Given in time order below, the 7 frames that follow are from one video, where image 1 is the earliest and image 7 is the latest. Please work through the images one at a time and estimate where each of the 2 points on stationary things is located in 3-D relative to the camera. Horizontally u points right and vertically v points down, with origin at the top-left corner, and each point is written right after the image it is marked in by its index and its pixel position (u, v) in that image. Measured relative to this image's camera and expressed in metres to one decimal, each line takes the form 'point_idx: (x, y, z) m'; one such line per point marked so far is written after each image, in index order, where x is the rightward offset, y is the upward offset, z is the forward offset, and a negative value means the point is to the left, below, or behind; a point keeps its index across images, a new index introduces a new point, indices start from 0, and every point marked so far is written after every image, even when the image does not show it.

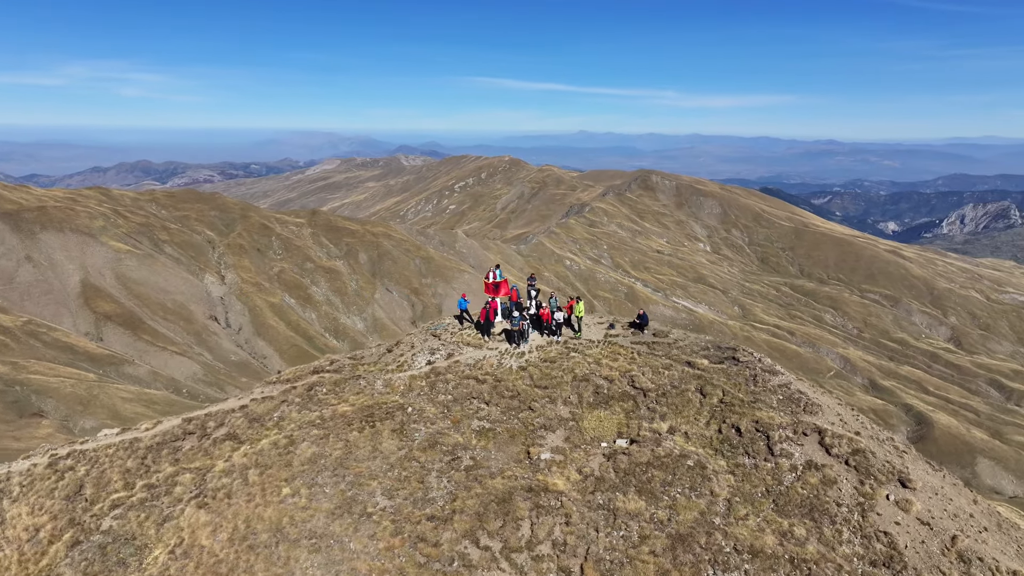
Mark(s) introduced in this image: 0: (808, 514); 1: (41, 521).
0: (+7.2, -5.5, +17.4) m
1: (-12.9, -6.3, +20.3) m
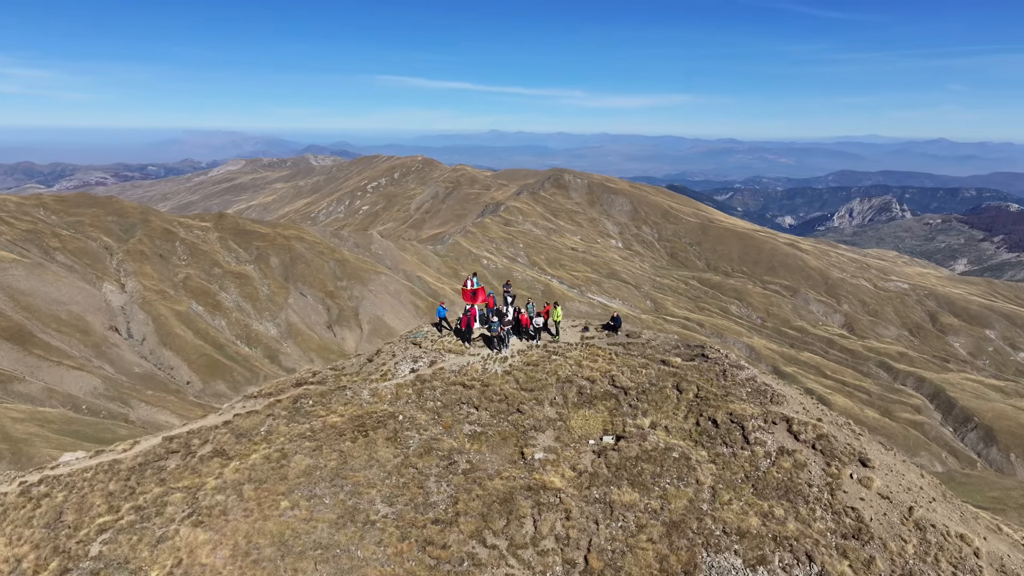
0: (+7.3, -5.5, +19.1) m
1: (-13.0, -6.9, +19.6) m
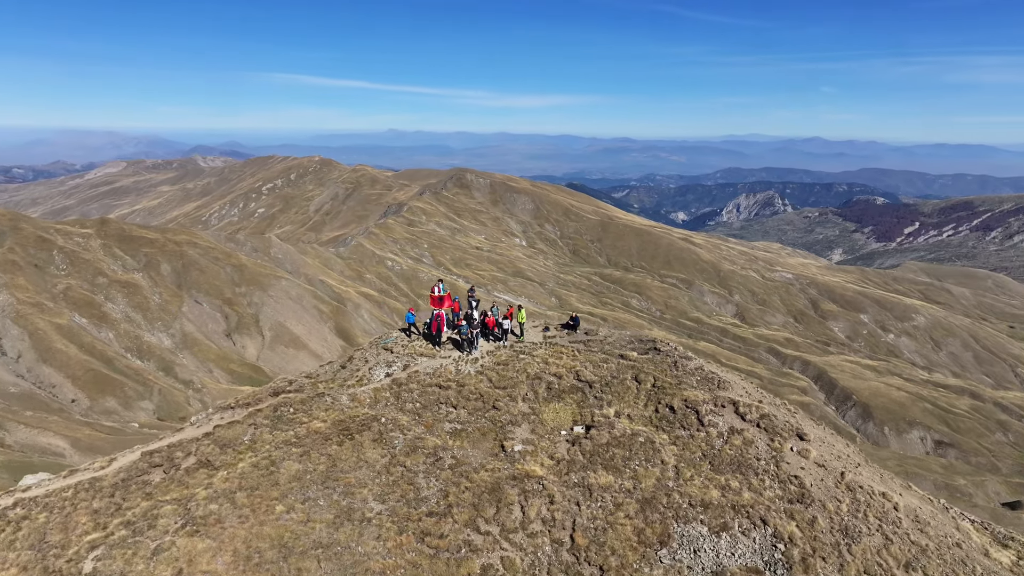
0: (+6.8, -5.5, +21.6) m
1: (-13.2, -7.4, +19.5) m
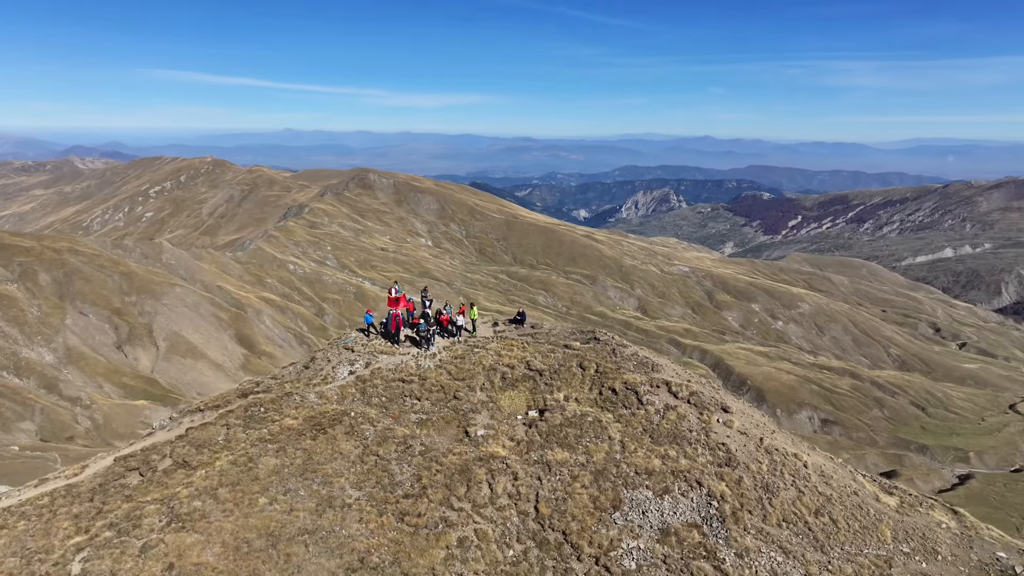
0: (+5.6, -5.3, +24.7) m
1: (-14.0, -7.8, +19.9) m
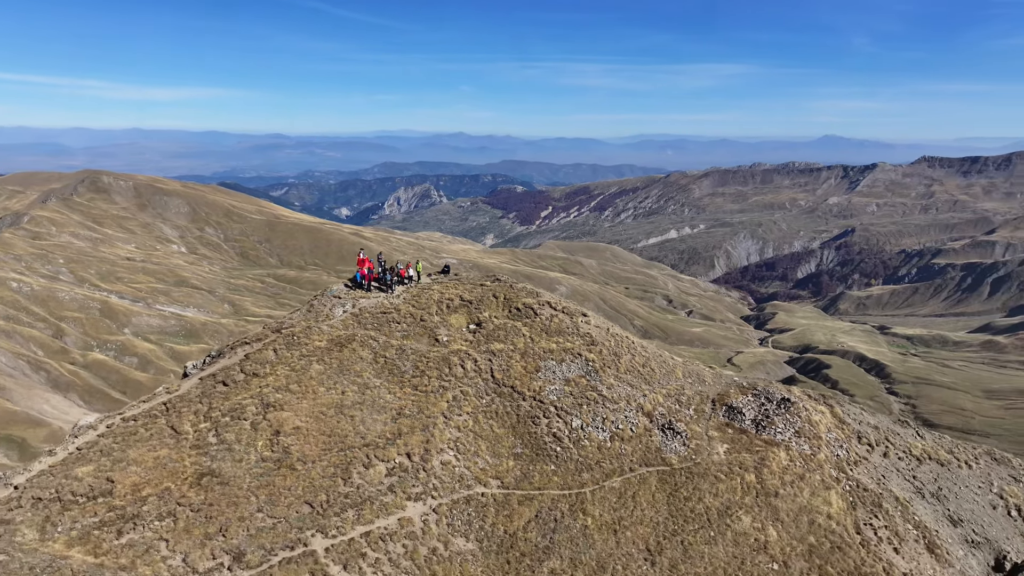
0: (+2.7, -2.6, +39.9) m
1: (-14.2, -6.4, +29.2) m
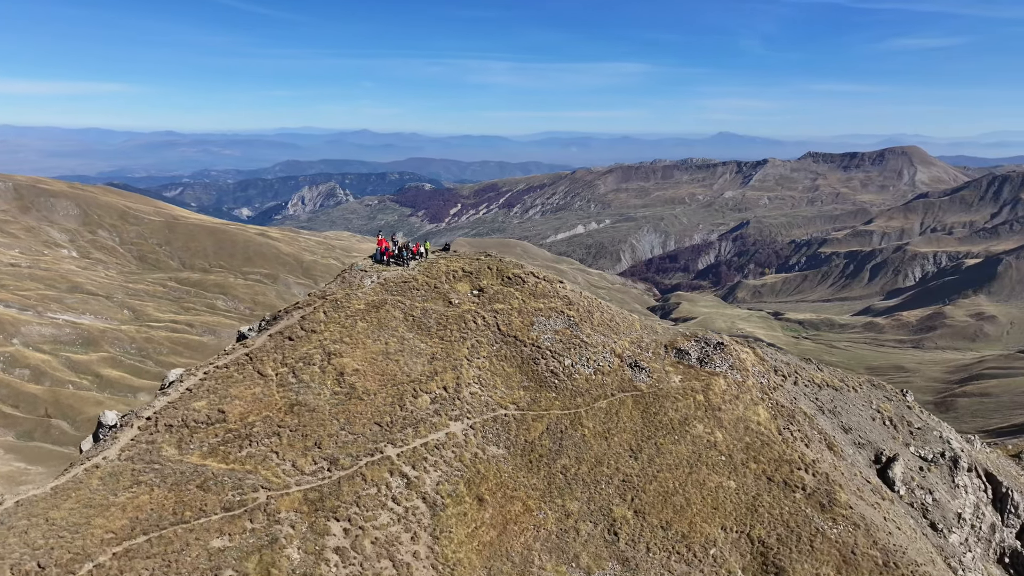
0: (+2.2, -0.6, +49.3) m
1: (-13.0, -5.0, +36.6) m
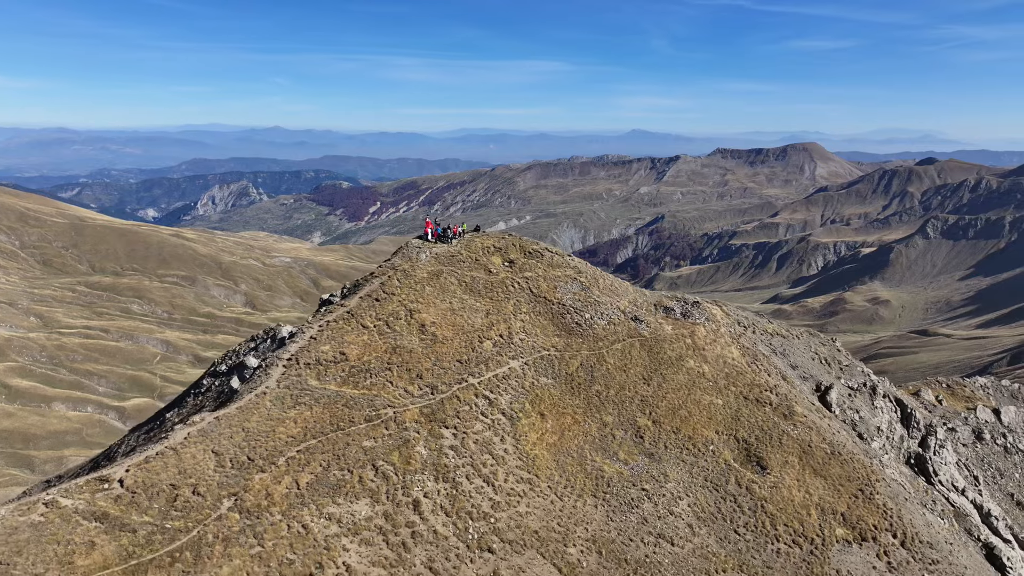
0: (+4.0, +1.7, +60.7) m
1: (-9.7, -3.0, +46.4) m
